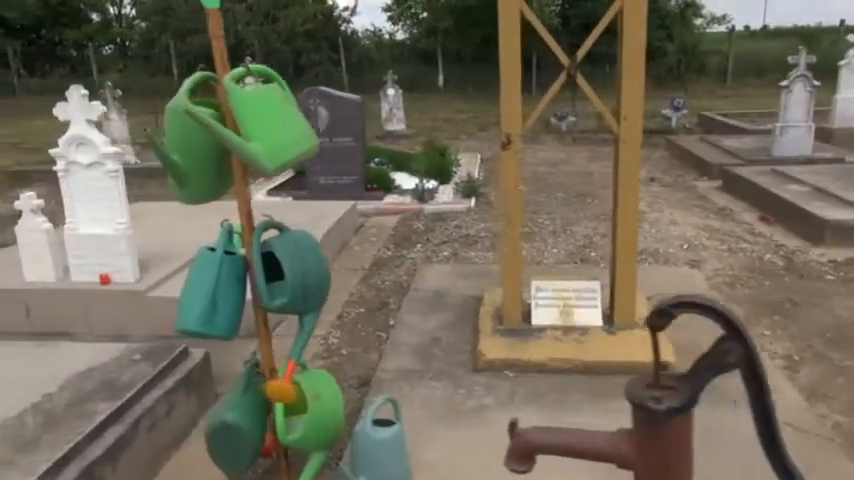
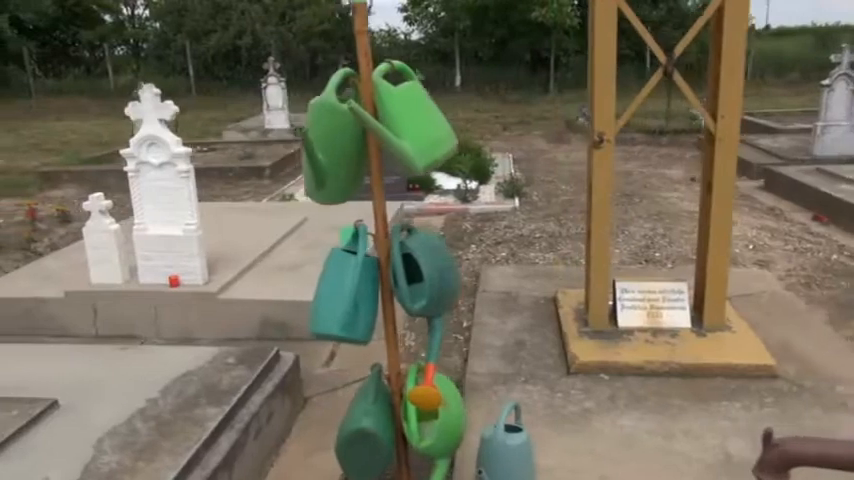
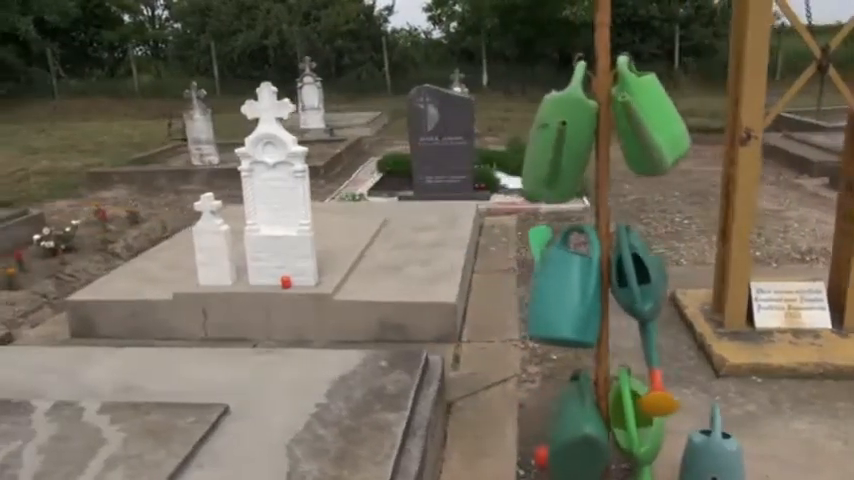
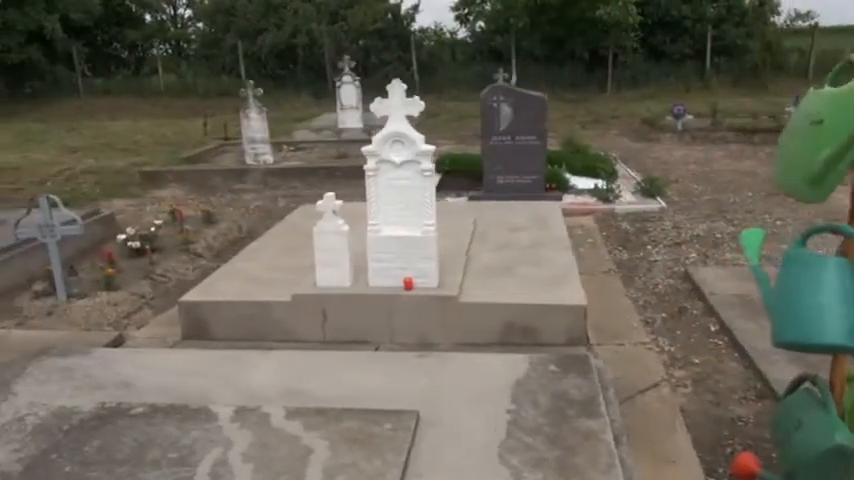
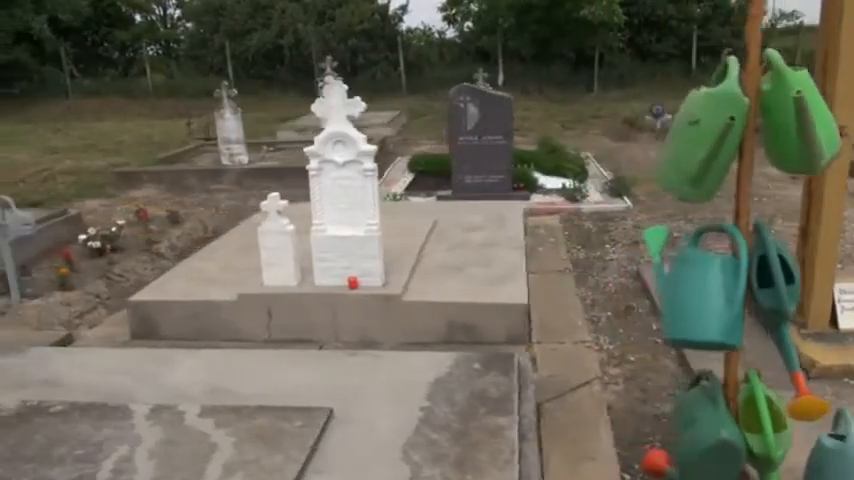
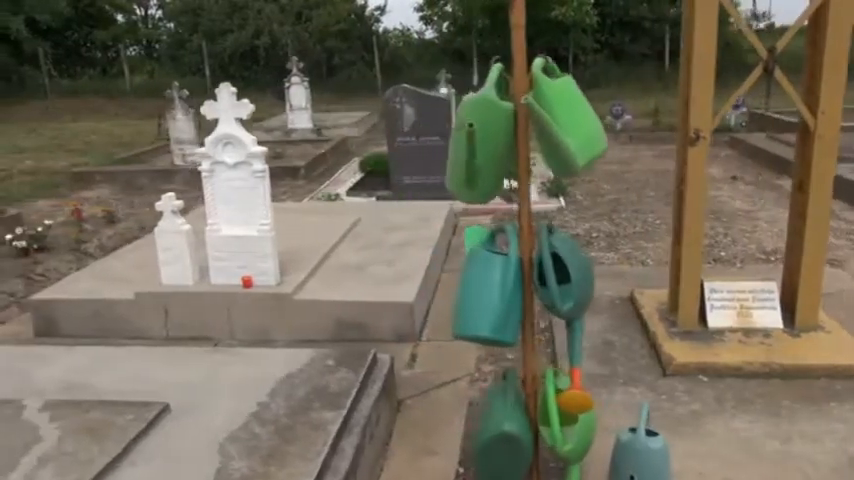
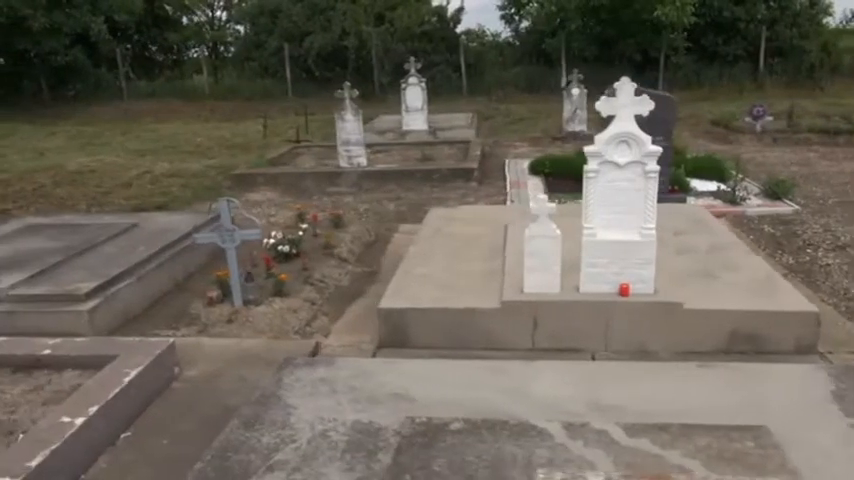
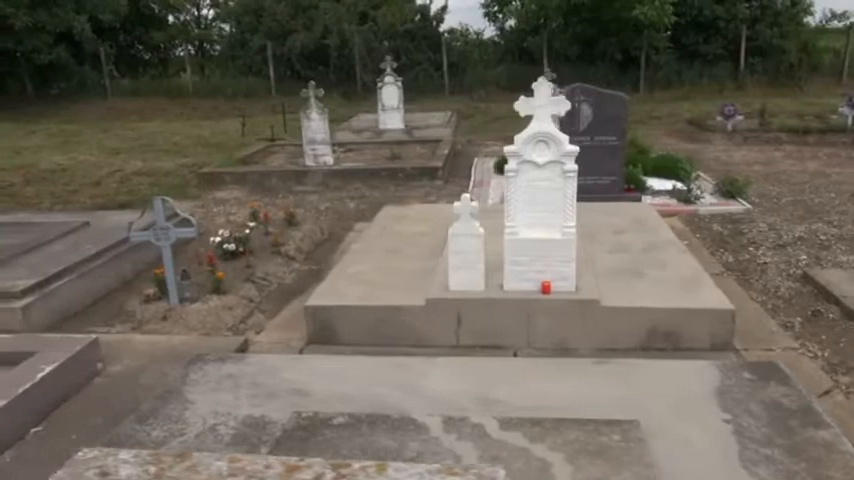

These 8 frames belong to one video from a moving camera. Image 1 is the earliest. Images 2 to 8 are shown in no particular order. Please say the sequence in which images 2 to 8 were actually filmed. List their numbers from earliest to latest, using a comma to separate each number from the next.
2, 6, 3, 5, 4, 8, 7
